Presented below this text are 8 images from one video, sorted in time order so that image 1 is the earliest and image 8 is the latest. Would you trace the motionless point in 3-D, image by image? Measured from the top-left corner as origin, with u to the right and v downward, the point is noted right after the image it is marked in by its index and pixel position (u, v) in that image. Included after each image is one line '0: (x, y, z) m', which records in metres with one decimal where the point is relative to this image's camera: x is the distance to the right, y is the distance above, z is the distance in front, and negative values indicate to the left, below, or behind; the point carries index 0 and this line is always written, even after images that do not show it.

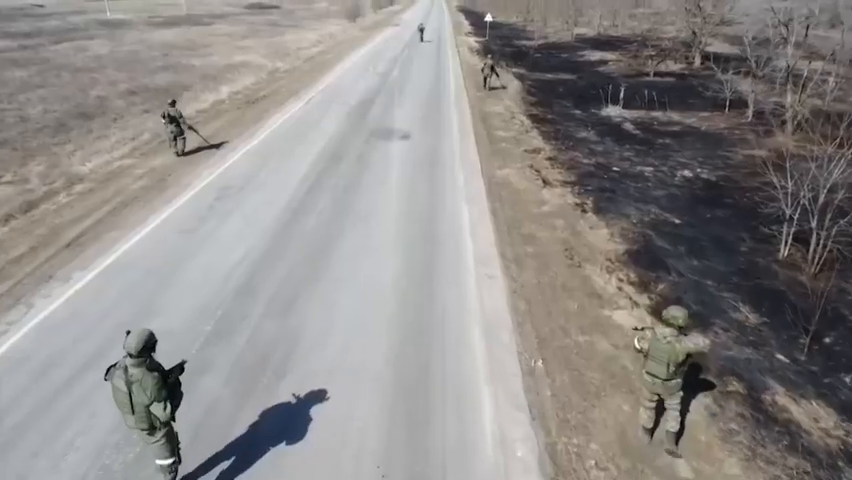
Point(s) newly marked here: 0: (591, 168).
0: (+4.4, +1.9, +17.6) m
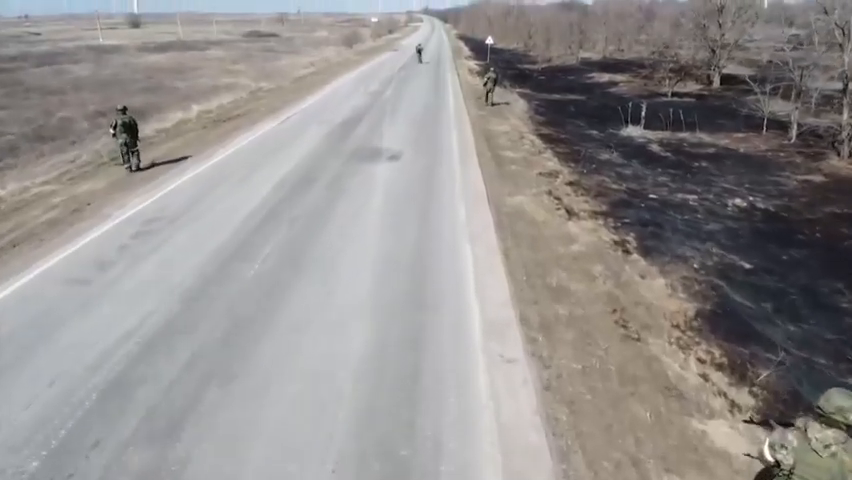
0: (+4.2, +1.0, +14.1) m
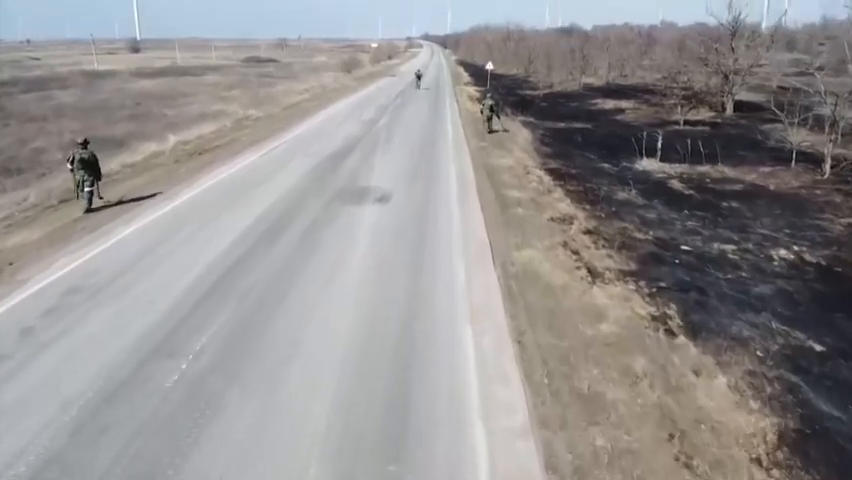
0: (+4.1, -0.1, +12.0) m
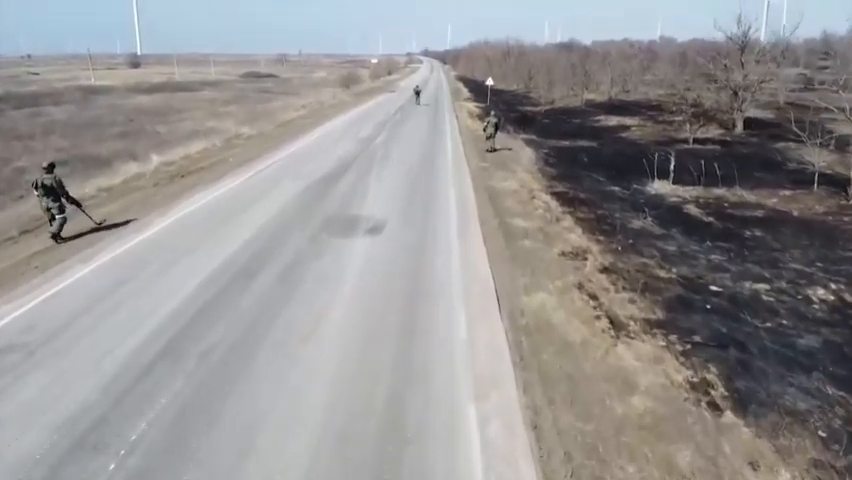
0: (+4.0, -0.8, +10.6) m
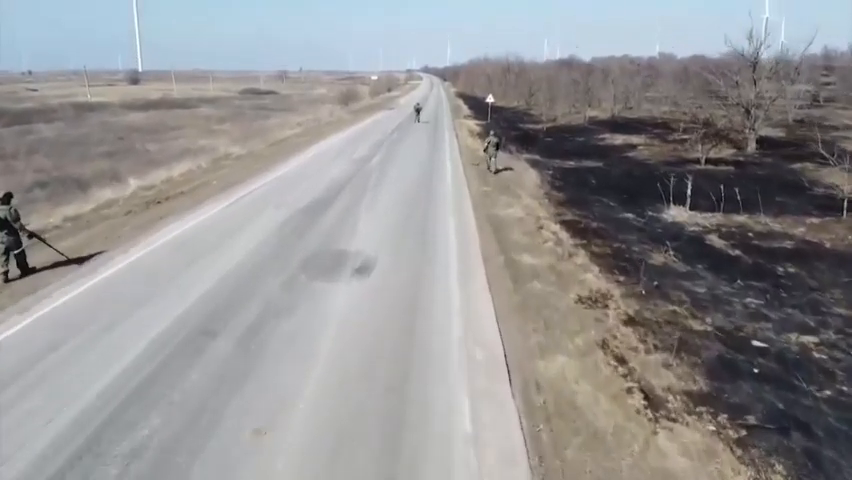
0: (+3.9, -1.4, +9.0) m
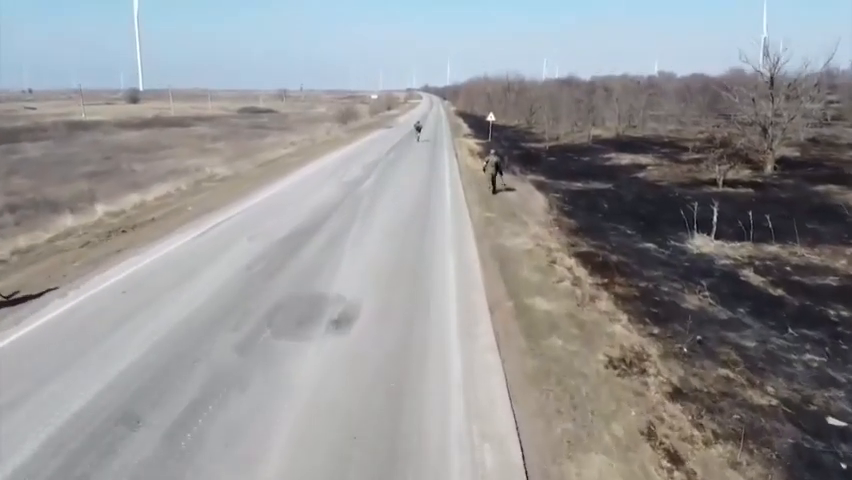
0: (+3.9, -2.0, +7.0) m
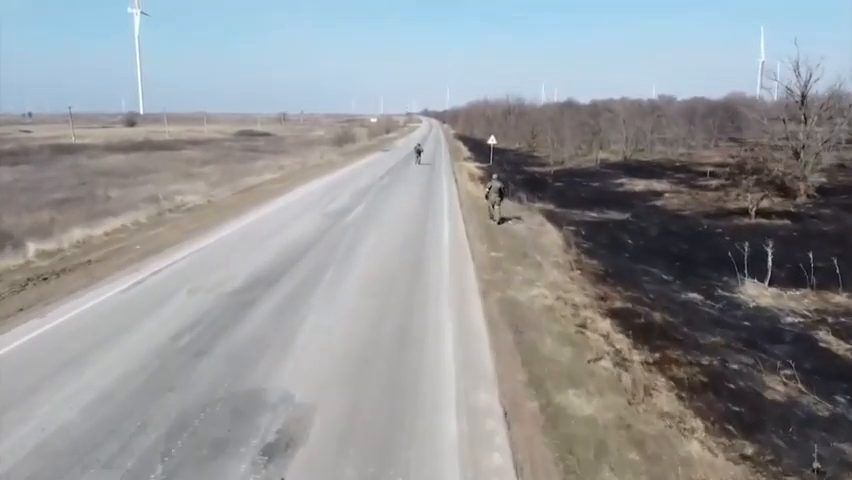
0: (+3.7, -2.7, +4.0) m
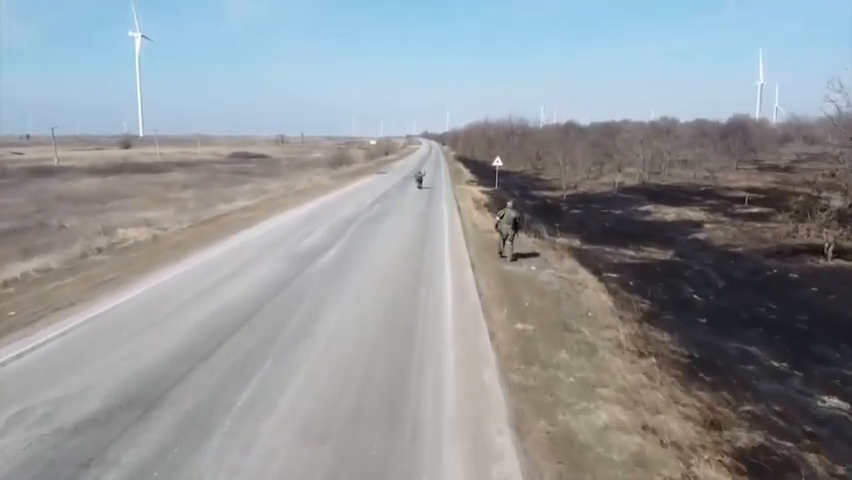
0: (+3.7, -3.3, -0.7) m
